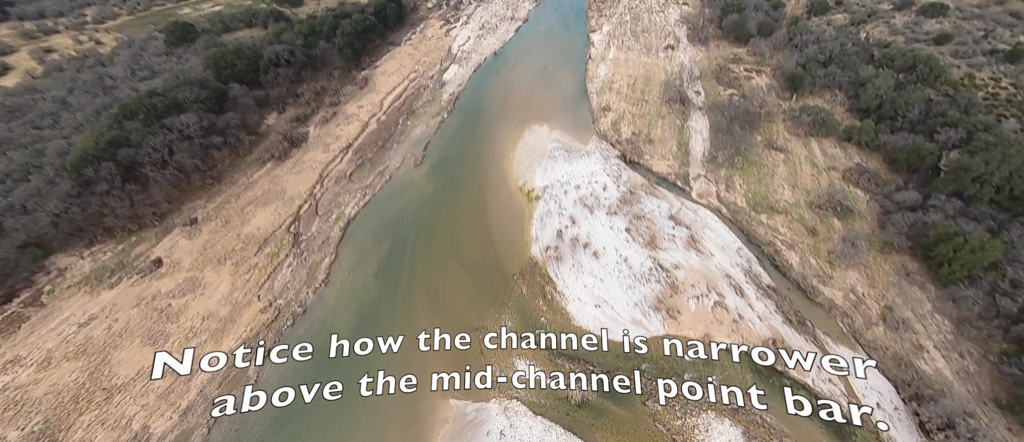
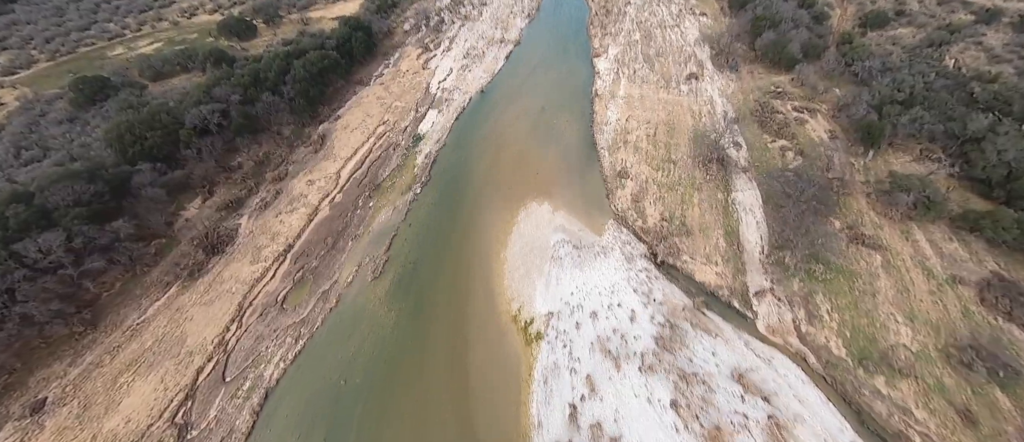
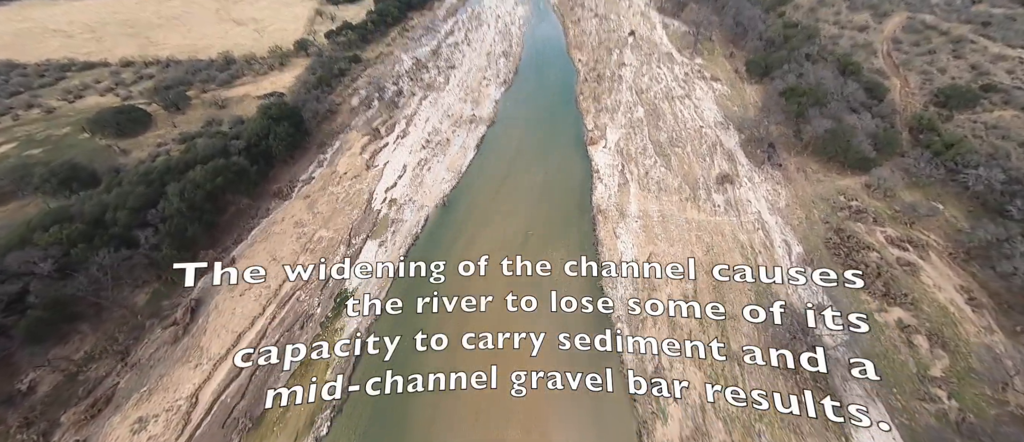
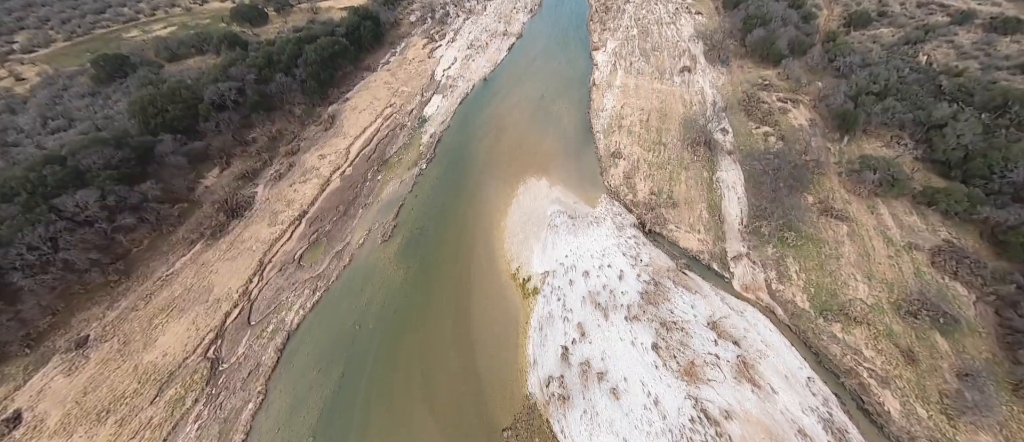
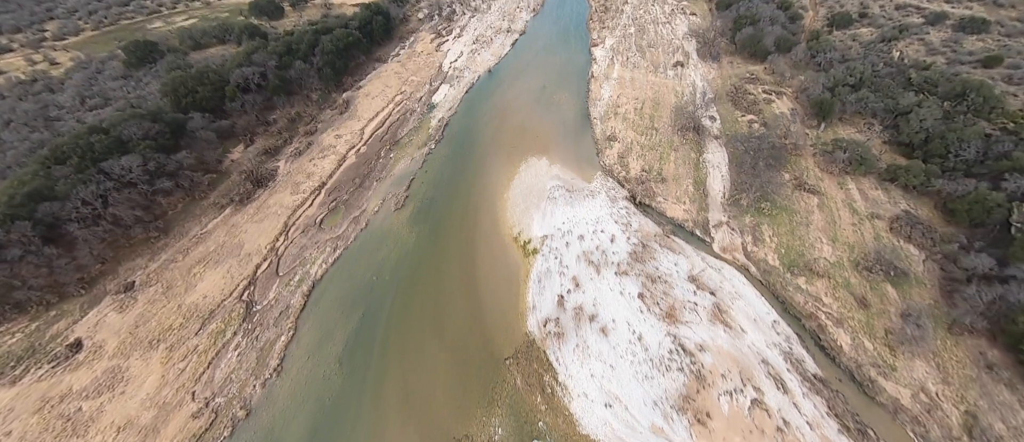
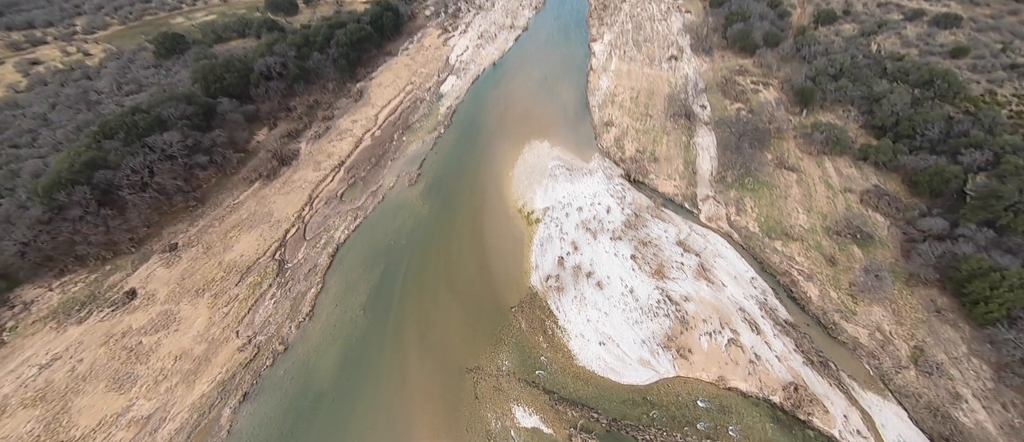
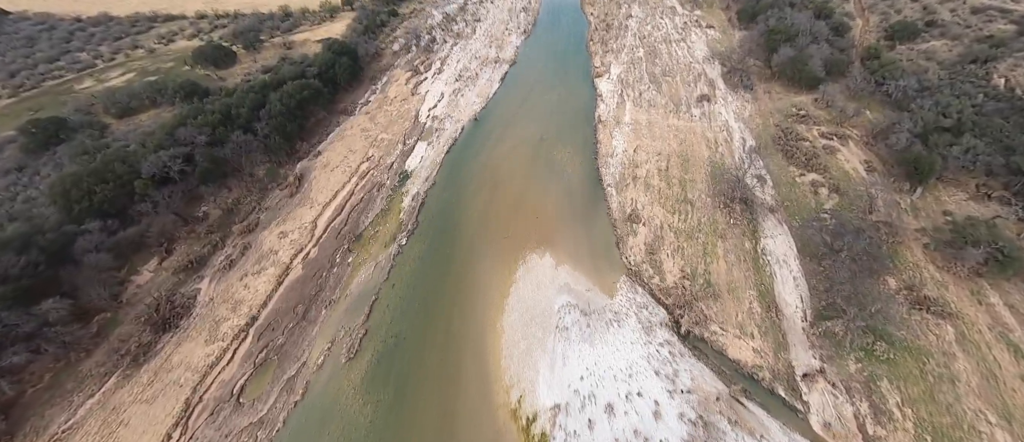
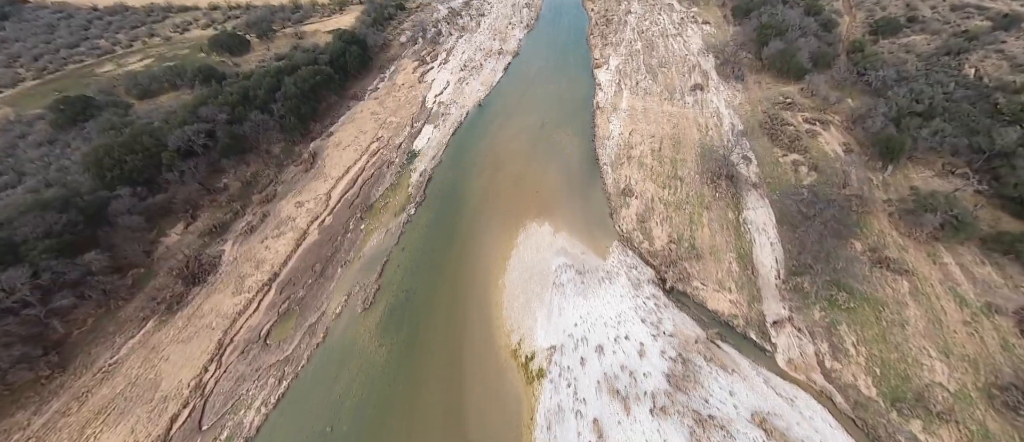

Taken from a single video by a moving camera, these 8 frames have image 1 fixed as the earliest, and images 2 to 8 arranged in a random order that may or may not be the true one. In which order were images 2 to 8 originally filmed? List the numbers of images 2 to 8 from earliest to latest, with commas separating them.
6, 5, 4, 2, 8, 7, 3
